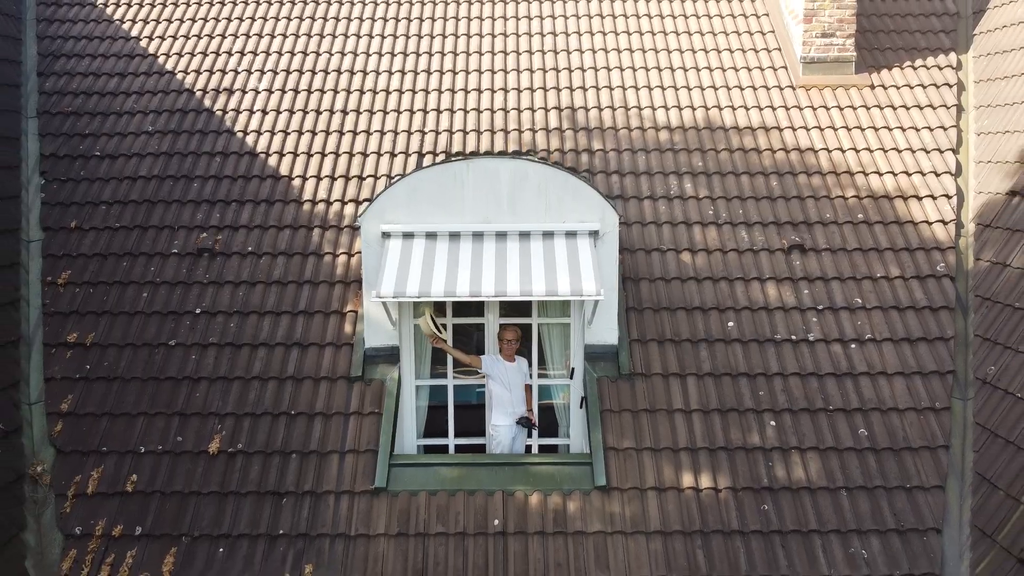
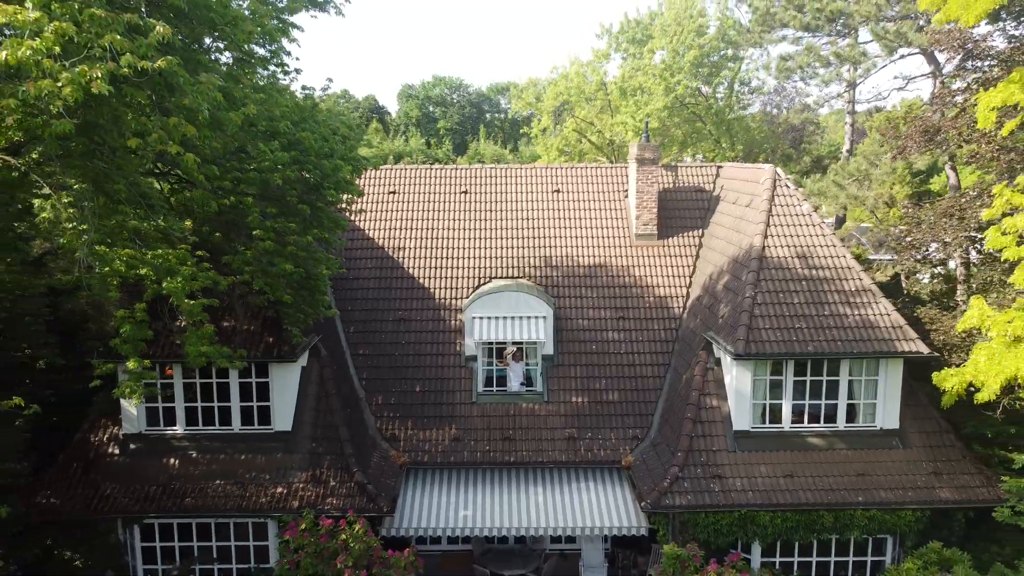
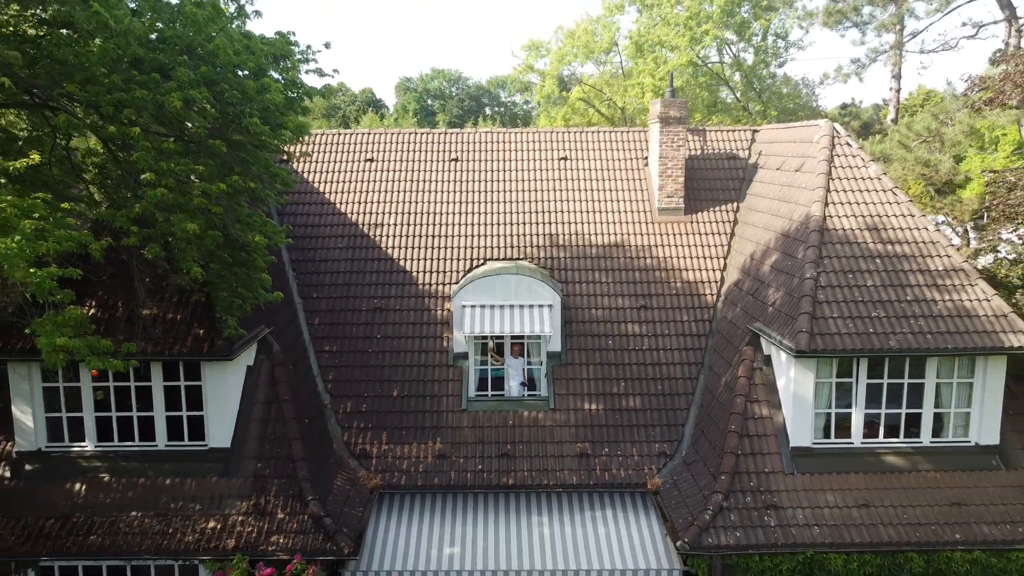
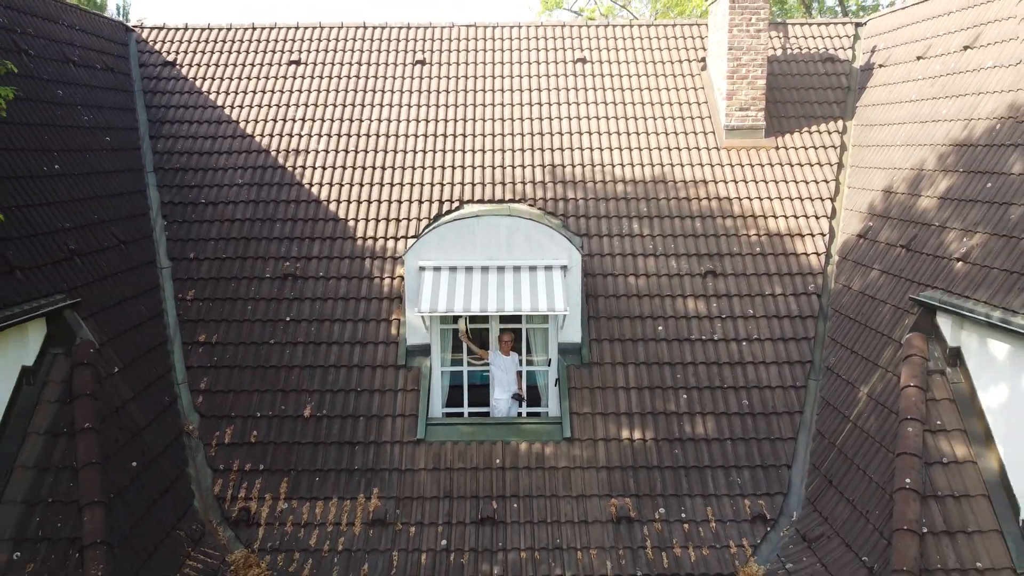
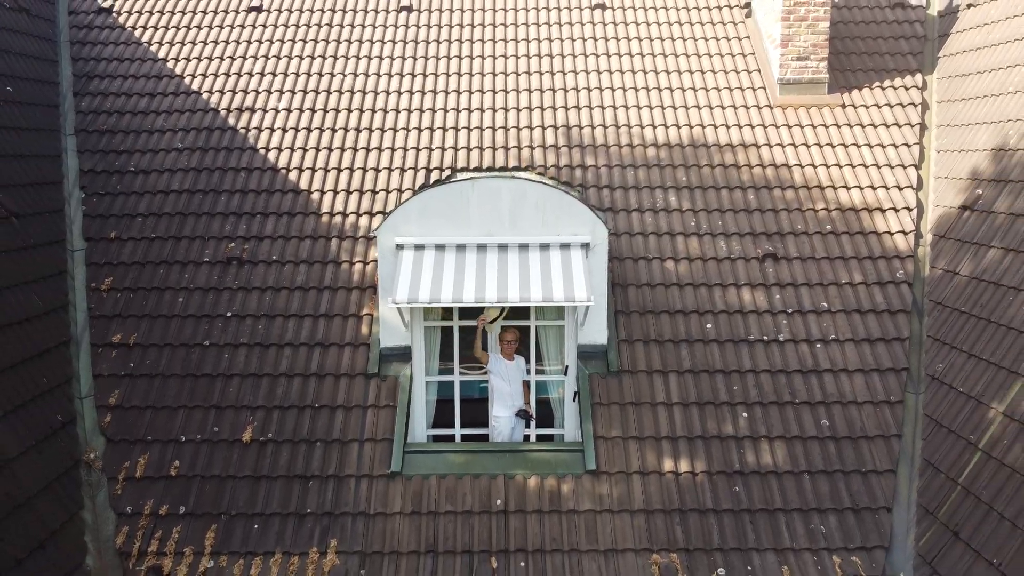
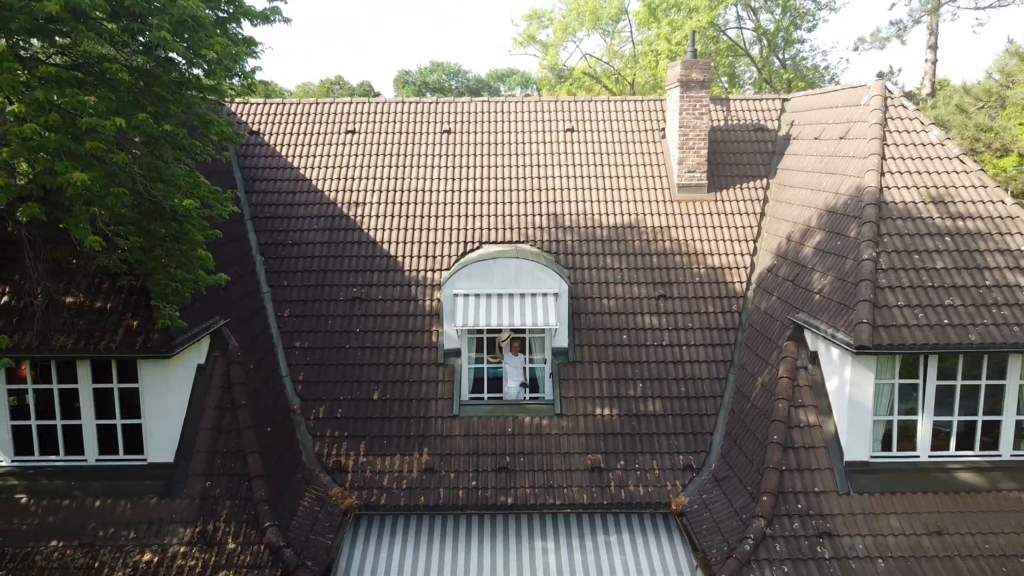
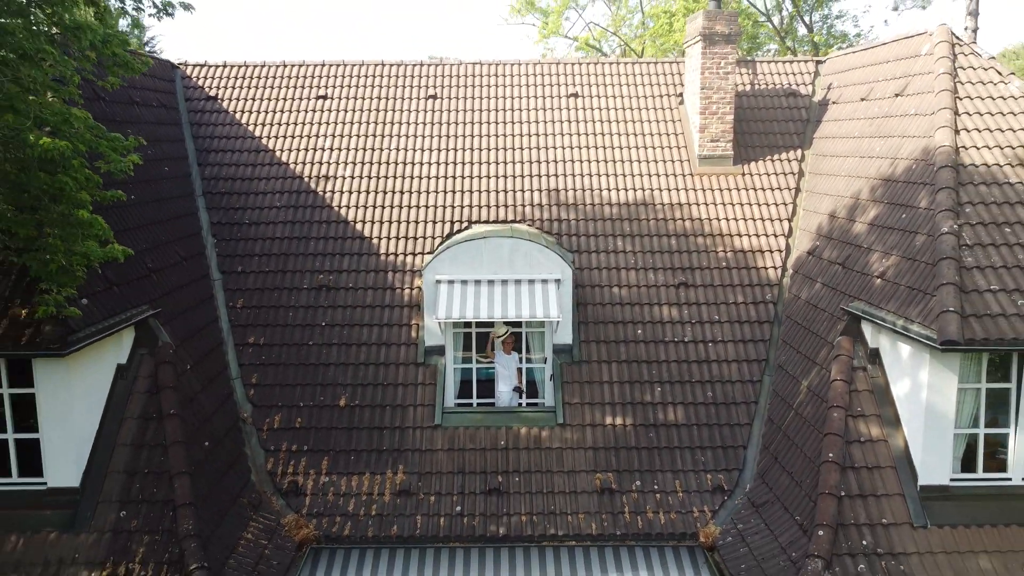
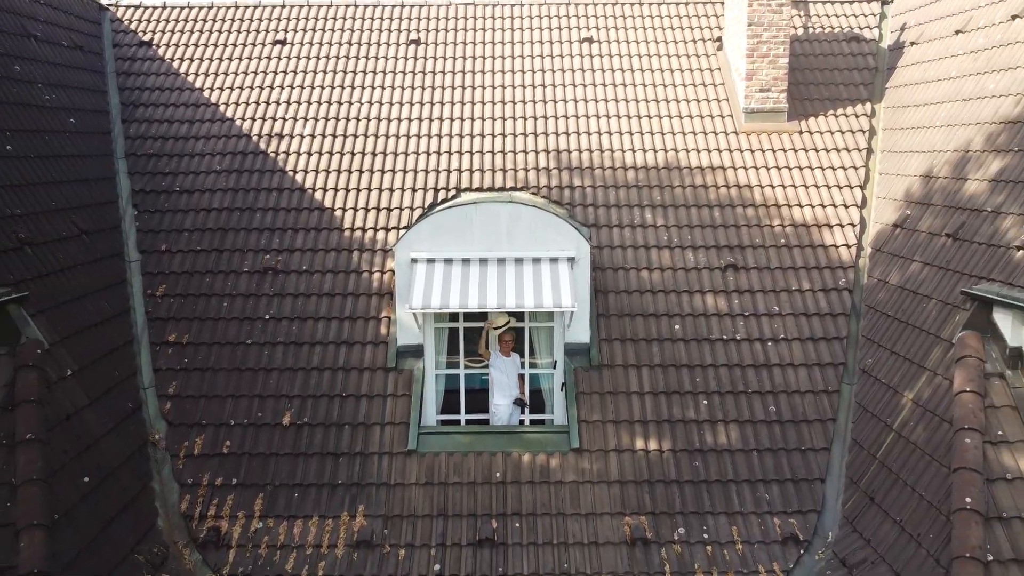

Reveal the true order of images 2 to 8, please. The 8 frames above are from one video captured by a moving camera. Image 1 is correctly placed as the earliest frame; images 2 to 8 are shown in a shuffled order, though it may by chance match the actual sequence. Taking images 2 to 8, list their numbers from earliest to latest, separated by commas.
5, 8, 4, 7, 6, 3, 2
